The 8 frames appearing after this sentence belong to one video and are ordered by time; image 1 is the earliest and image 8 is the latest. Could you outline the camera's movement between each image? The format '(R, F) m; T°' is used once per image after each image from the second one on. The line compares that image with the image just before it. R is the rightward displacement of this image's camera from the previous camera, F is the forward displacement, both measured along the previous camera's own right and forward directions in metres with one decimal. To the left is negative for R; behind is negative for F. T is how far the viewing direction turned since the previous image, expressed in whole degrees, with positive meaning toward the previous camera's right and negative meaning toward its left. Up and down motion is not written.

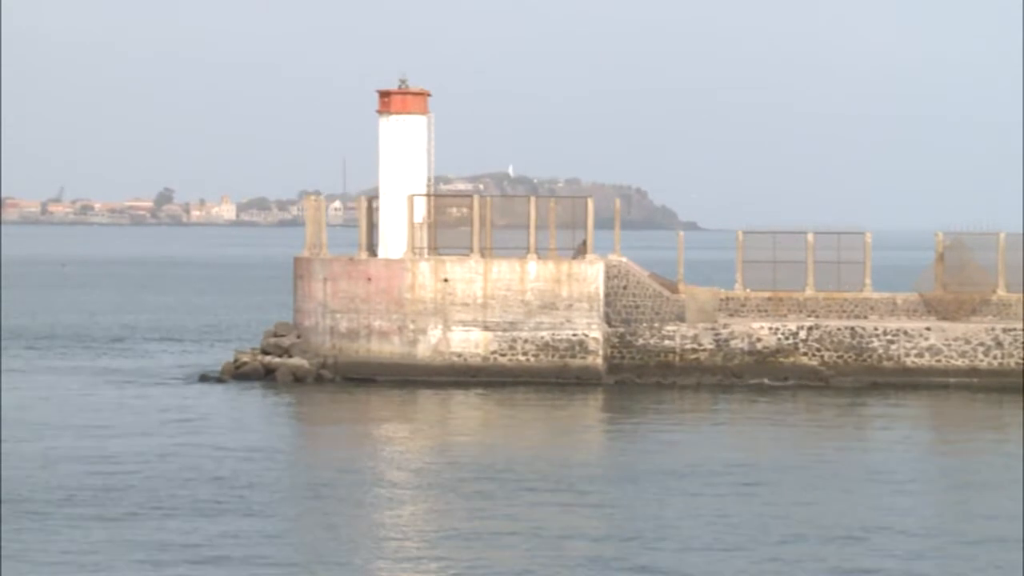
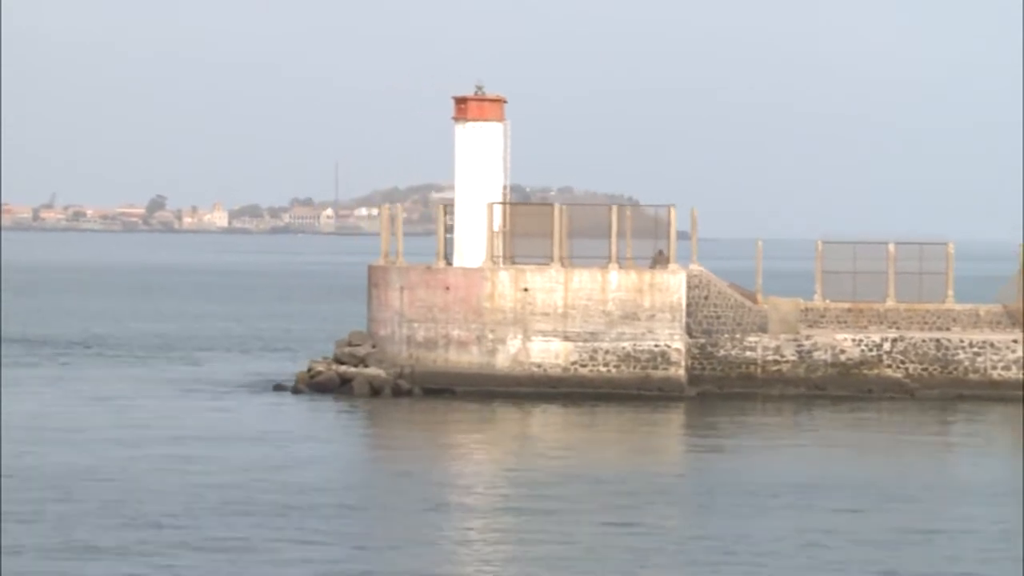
(-1.2, +0.4) m; -1°
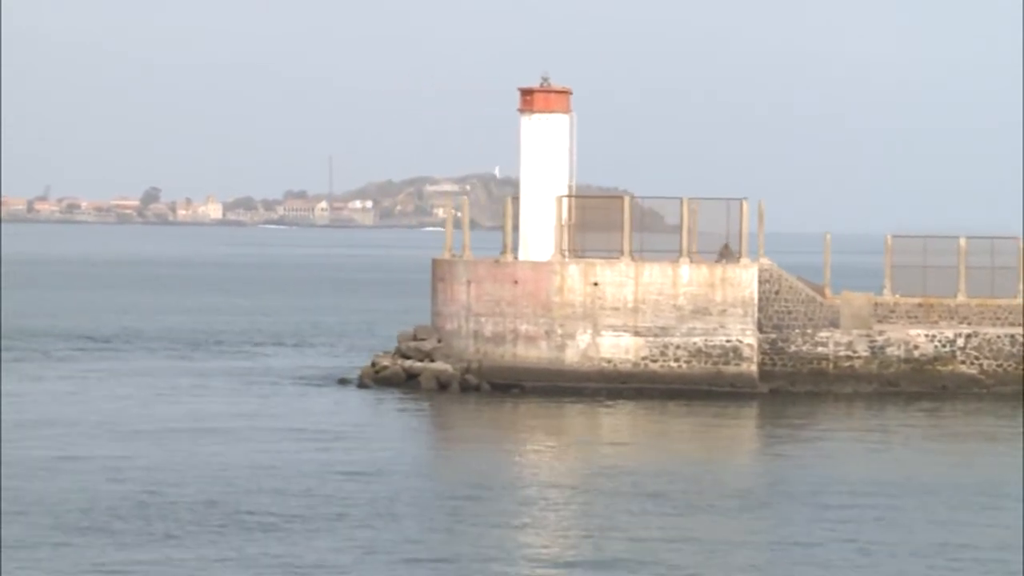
(-1.1, +0.4) m; 0°
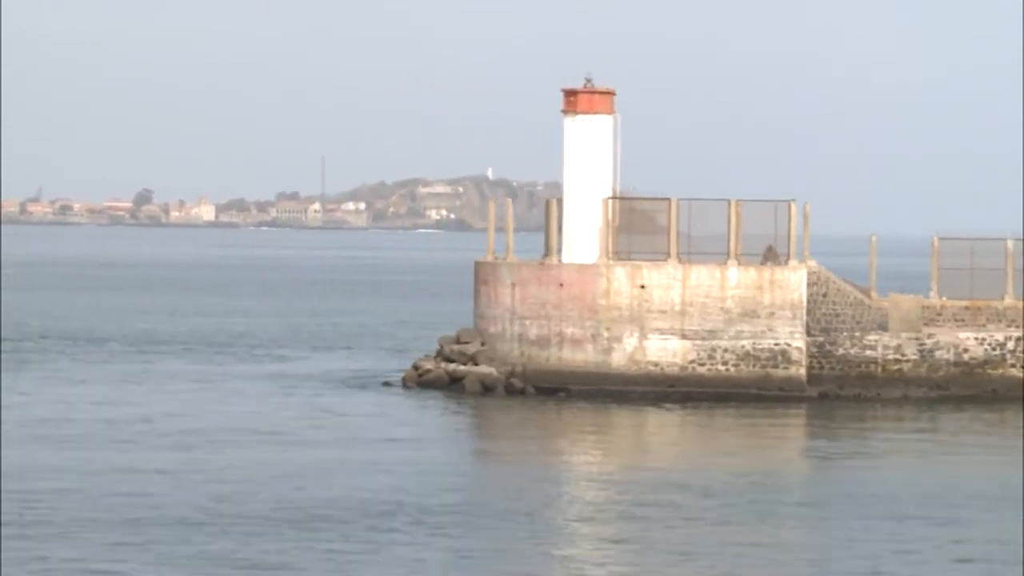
(-0.7, +0.3) m; 0°
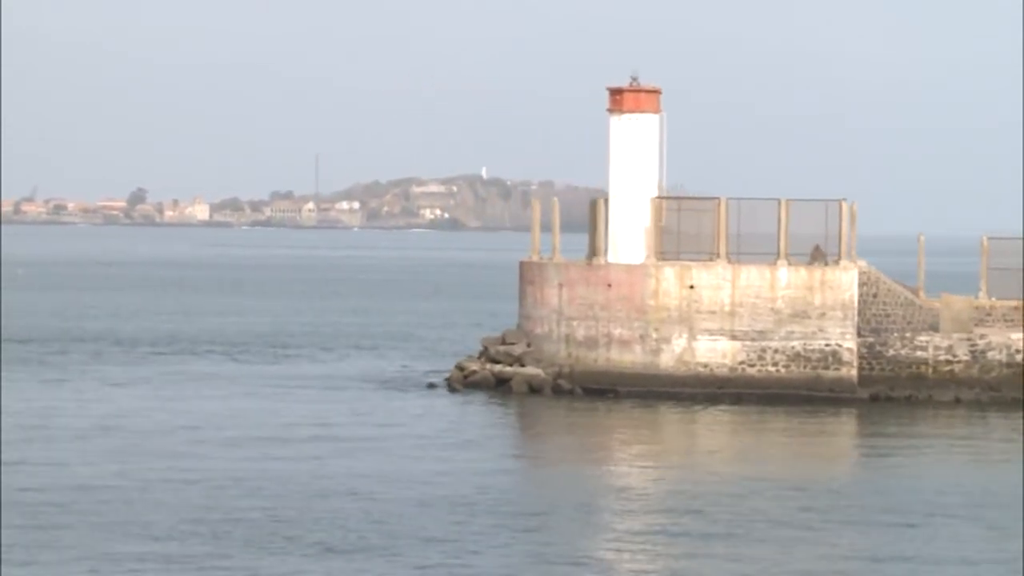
(-0.7, +0.3) m; 0°
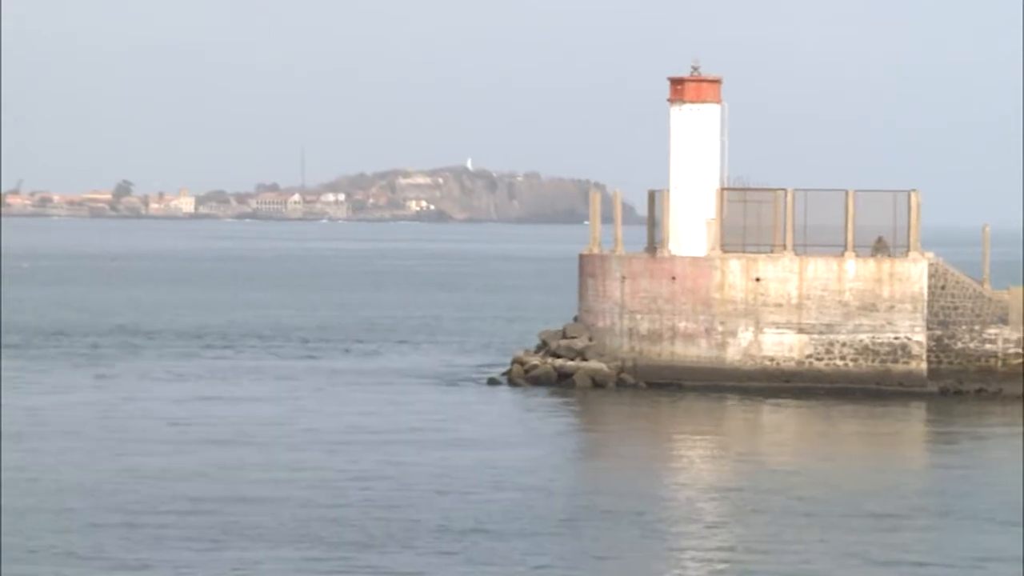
(-1.0, +0.4) m; 0°
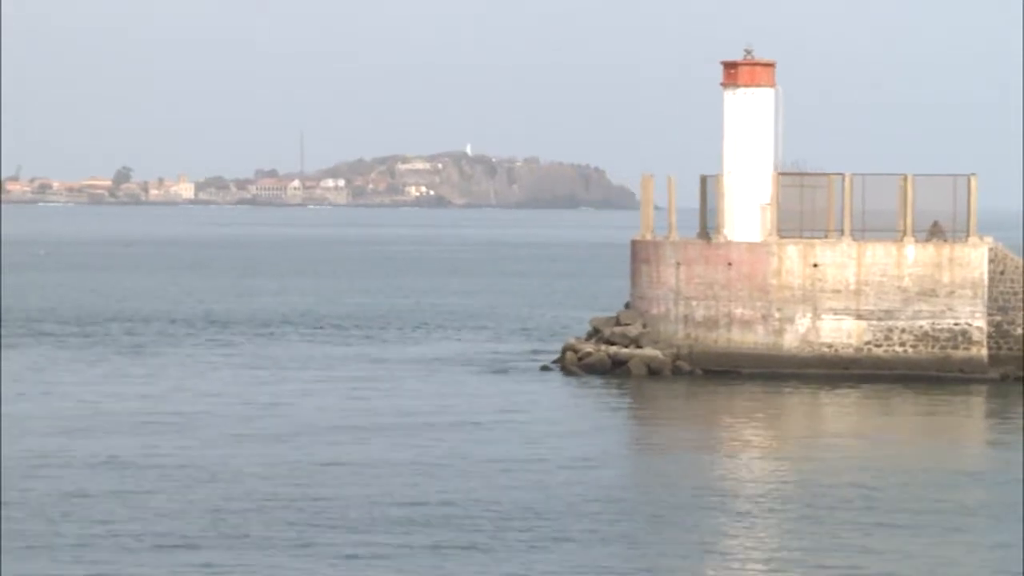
(-0.7, +0.3) m; -1°
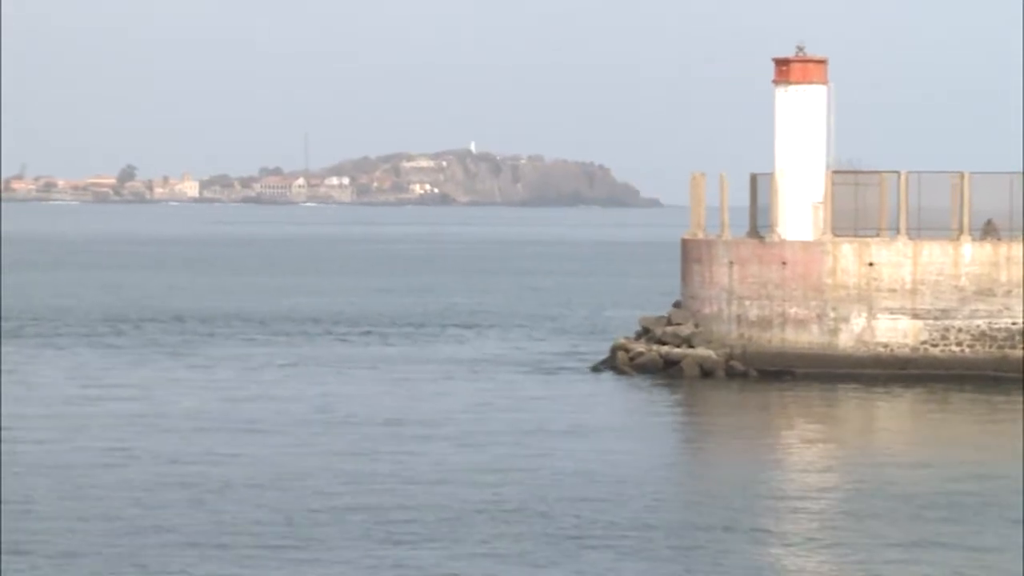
(-0.7, +0.2) m; -1°
